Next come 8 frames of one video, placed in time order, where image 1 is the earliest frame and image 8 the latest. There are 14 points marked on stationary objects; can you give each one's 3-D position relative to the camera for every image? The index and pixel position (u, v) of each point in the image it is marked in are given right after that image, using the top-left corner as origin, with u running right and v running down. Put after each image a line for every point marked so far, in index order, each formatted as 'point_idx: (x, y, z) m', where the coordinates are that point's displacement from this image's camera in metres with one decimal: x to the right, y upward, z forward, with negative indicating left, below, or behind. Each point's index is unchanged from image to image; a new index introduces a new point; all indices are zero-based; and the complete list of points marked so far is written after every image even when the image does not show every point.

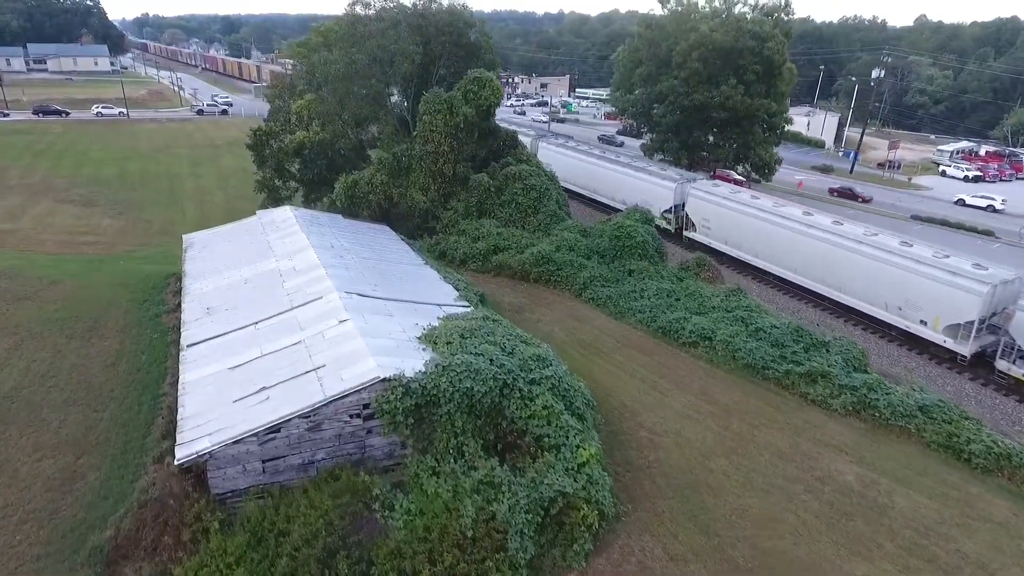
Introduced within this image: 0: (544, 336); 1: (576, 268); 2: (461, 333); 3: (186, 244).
0: (+0.8, -1.2, +15.7) m
1: (+1.9, +0.6, +18.8) m
2: (-0.9, -0.8, +10.7) m
3: (-8.5, +1.1, +16.2) m
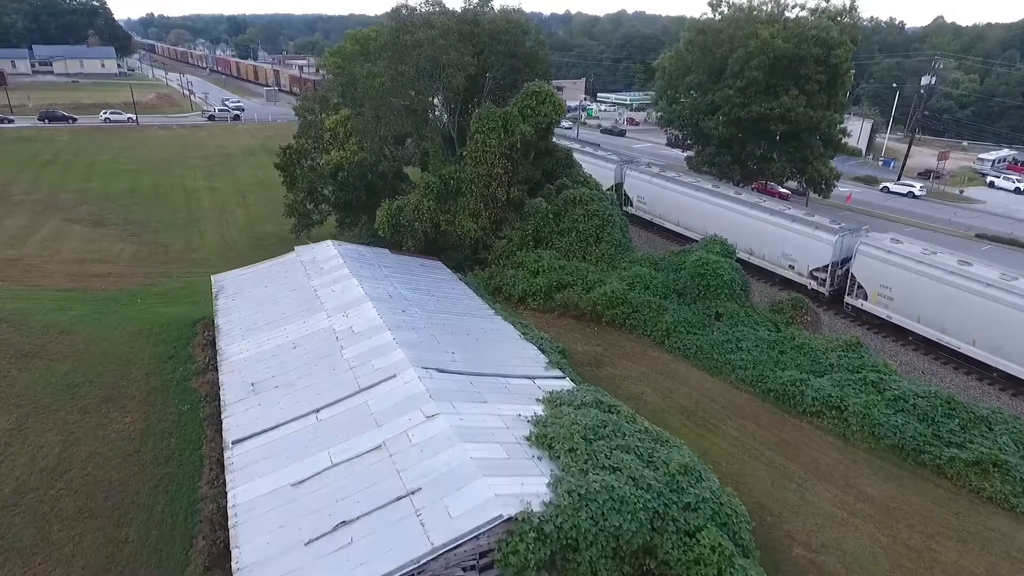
0: (+2.6, -2.4, +13.4) m
1: (+3.8, -0.6, +16.5) m
2: (+1.0, -2.0, +8.4) m
3: (-6.7, -0.1, +14.0) m
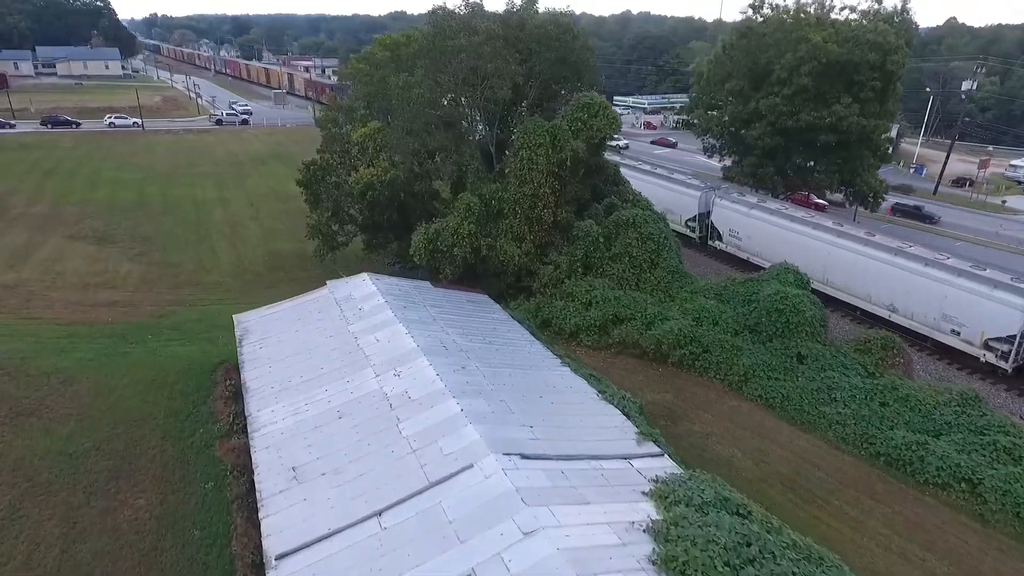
0: (+3.9, -3.3, +11.6) m
1: (+5.1, -1.5, +14.7) m
2: (+2.3, -2.8, +6.6) m
3: (-5.4, -0.9, +12.2) m
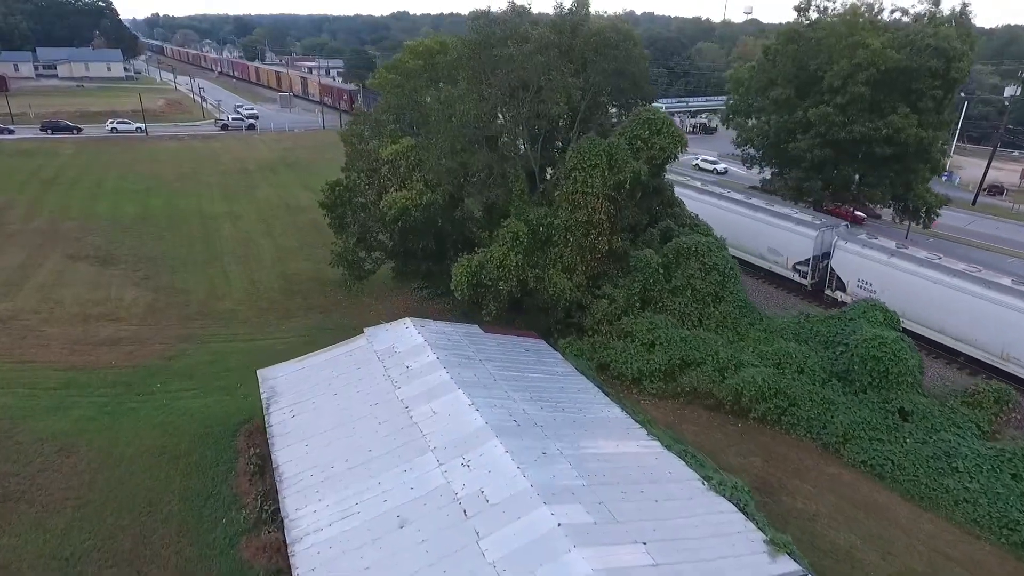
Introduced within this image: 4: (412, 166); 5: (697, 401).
0: (+5.2, -4.2, +9.7) m
1: (+6.3, -2.4, +12.9) m
2: (+3.5, -3.8, +4.8) m
3: (-4.1, -1.8, +10.4) m
4: (-2.6, +3.1, +16.2) m
5: (+4.2, -2.5, +14.0) m
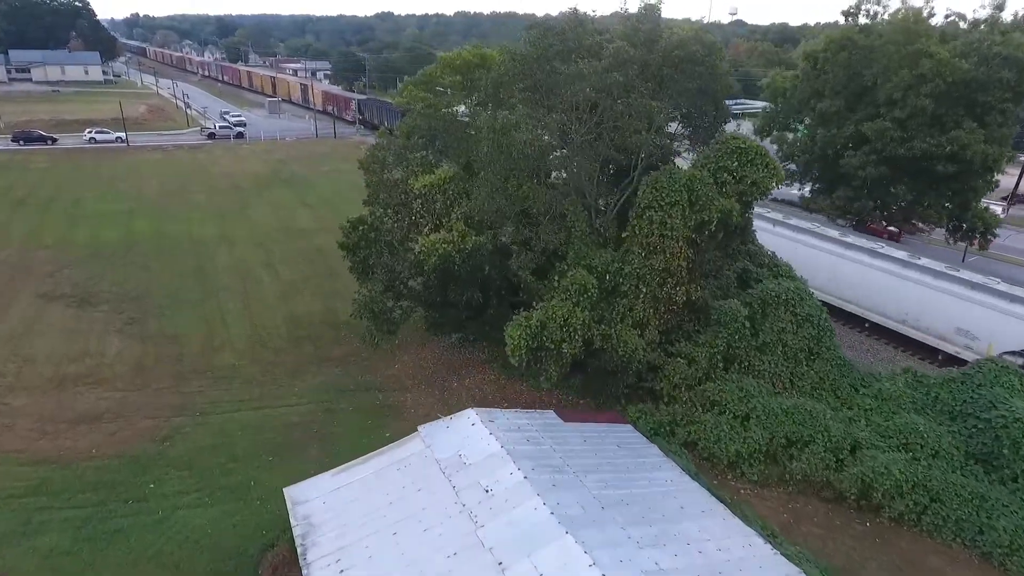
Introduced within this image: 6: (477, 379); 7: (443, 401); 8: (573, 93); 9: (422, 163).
0: (+6.7, -5.4, +7.4) m
1: (+7.7, -3.6, +10.5) m
2: (+5.1, -5.0, +2.4) m
3: (-2.7, -3.1, +7.8) m
4: (-1.3, +1.9, +13.6) m
5: (+5.5, -3.8, +11.6) m
6: (-0.9, -2.2, +15.3) m
7: (-1.6, -2.6, +14.5) m
8: (+1.2, +3.8, +12.0) m
9: (-2.1, +2.9, +14.7) m
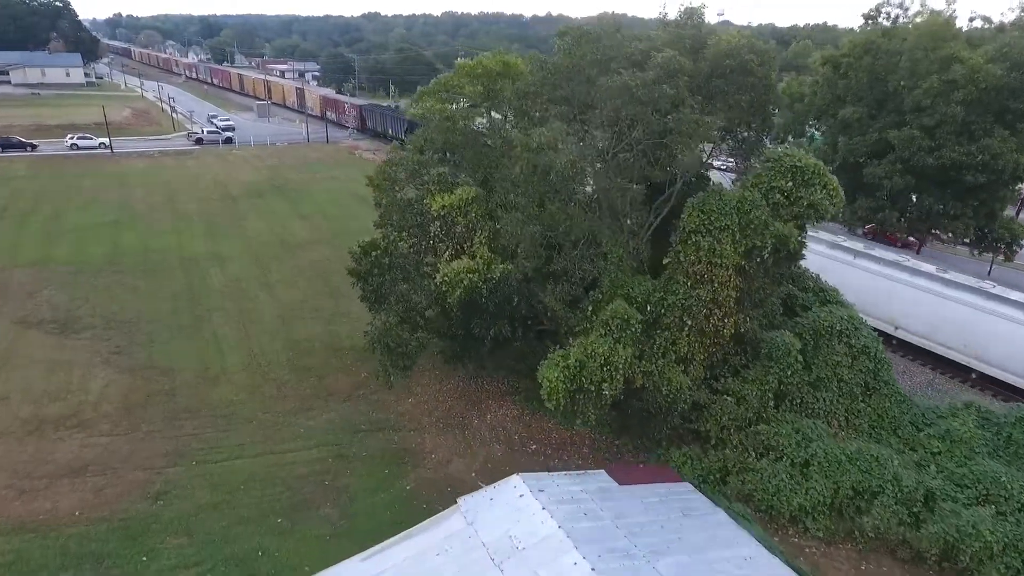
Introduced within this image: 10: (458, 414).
0: (+7.4, -6.0, +6.3) m
1: (+8.4, -4.2, +9.4) m
2: (+5.9, -5.6, +1.2) m
3: (-1.9, -3.8, +6.5) m
4: (-0.8, +1.2, +12.4) m
5: (+6.2, -4.4, +10.5) m
6: (-0.3, -2.9, +14.0) m
7: (-1.0, -3.3, +13.2) m
8: (+1.8, +3.1, +10.8) m
9: (-1.5, +2.3, +13.4) m
10: (-1.2, -2.9, +14.1) m
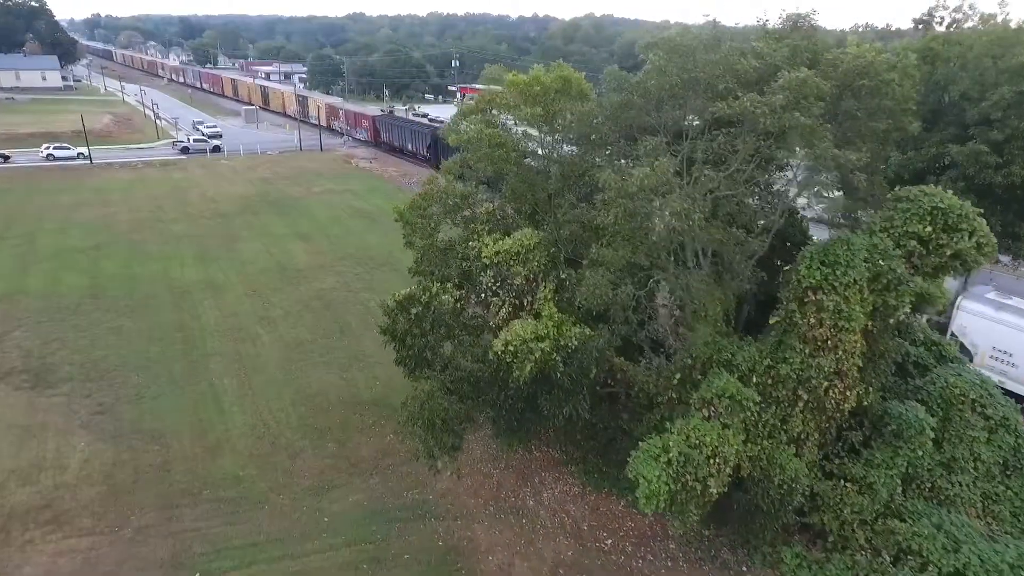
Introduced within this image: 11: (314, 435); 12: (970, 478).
0: (+8.8, -7.0, +4.2) m
1: (+9.7, -5.2, +7.4) m
2: (+7.4, -6.6, -0.9) m
3: (-0.6, -4.9, +4.3) m
4: (+0.4, +0.1, +10.2) m
5: (+7.5, -5.4, +8.4) m
6: (+0.9, -3.9, +11.8) m
7: (+0.2, -4.4, +11.0) m
8: (+3.0, +2.1, +8.6) m
9: (-0.3, +1.2, +11.2) m
10: (0.0, -4.0, +11.9) m
11: (-4.4, -3.3, +14.1) m
12: (+7.6, -3.1, +10.3) m
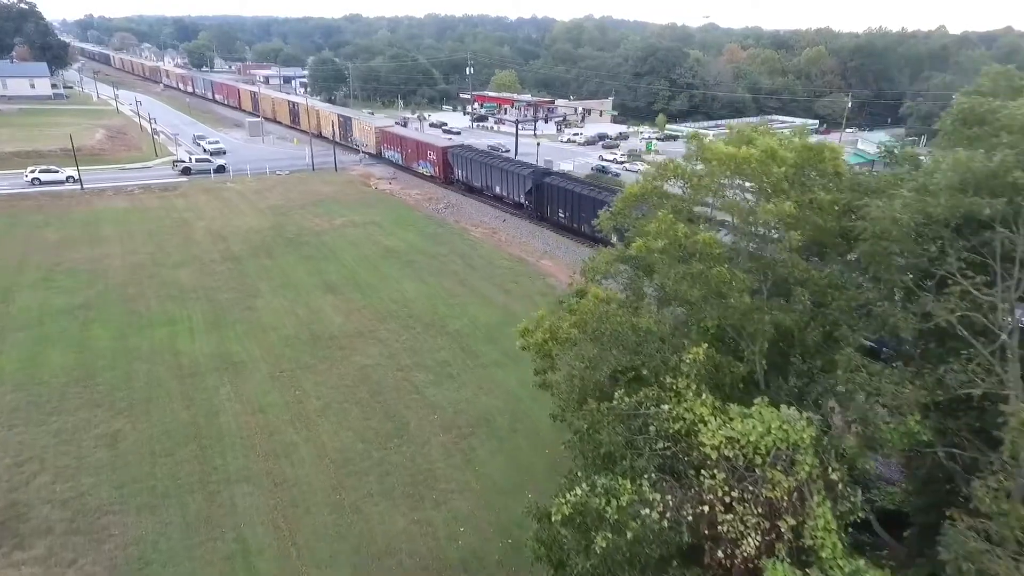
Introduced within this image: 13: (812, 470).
0: (+11.5, -9.3, +0.2) m
1: (+12.4, -7.4, +3.4) m
2: (+10.1, -8.8, -4.9) m
3: (+2.1, -7.1, +0.2) m
4: (+3.1, -2.1, +6.0) m
5: (+10.1, -7.6, +4.3) m
6: (+3.5, -6.2, +7.7) m
7: (+2.8, -6.6, +6.9) m
8: (+5.6, -0.2, +4.5) m
9: (+2.3, -1.1, +7.0) m
10: (+2.6, -6.2, +7.7) m
11: (-1.9, -5.6, +9.9) m
12: (+10.2, -5.4, +6.2) m
13: (+3.2, -1.9, +6.1) m
